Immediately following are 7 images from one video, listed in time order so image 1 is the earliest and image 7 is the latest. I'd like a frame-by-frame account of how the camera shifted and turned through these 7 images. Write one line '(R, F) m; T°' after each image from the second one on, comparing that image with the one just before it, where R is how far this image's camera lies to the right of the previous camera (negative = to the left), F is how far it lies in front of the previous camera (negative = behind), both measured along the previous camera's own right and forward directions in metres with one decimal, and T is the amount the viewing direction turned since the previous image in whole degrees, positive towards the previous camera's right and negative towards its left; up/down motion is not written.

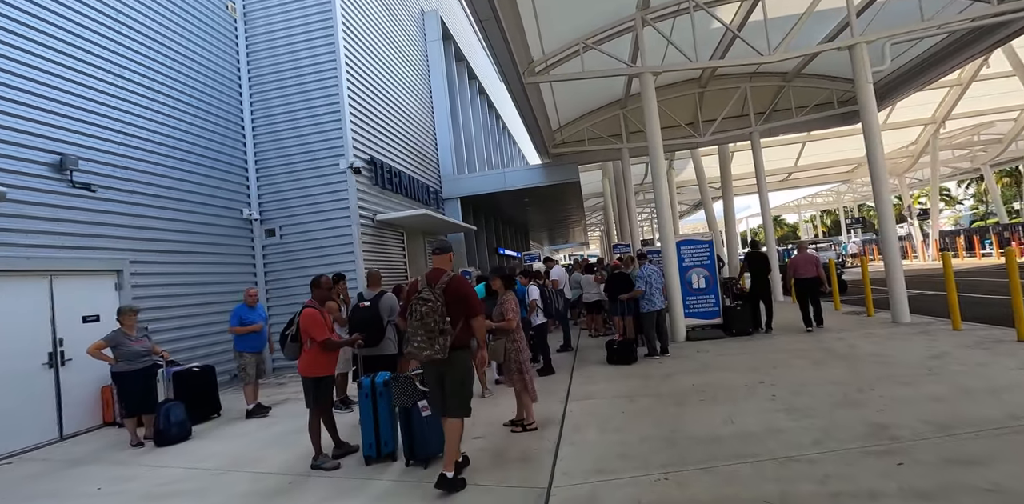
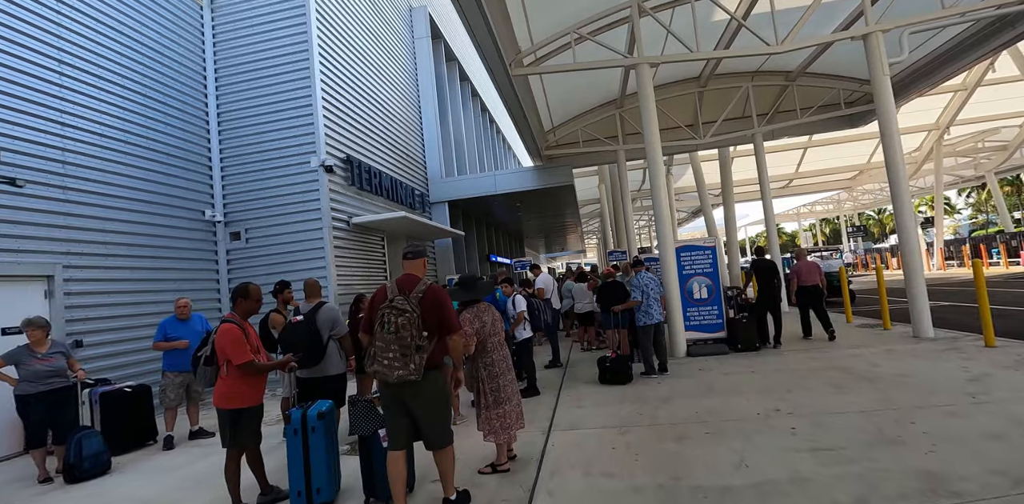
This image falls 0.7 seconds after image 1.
(+0.2, +0.9) m; 0°
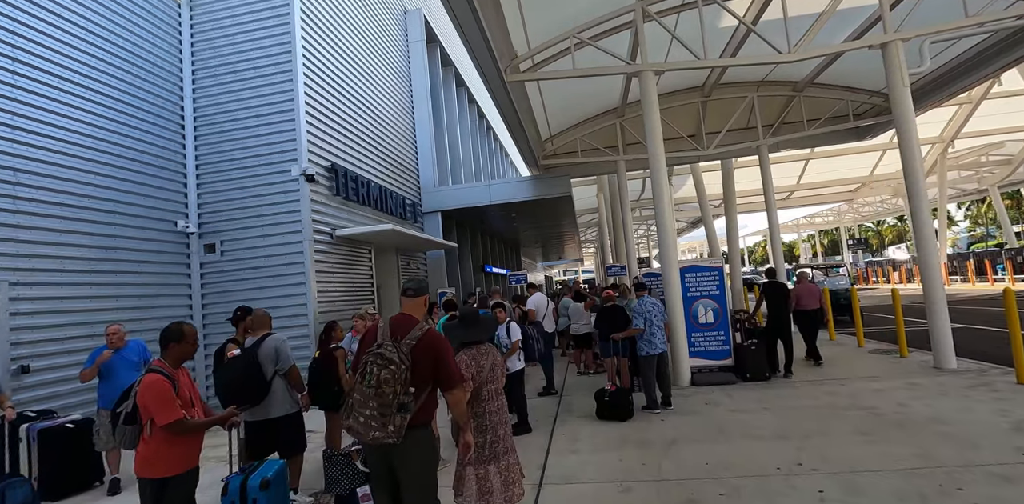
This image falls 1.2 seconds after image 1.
(+0.1, +0.6) m; 0°
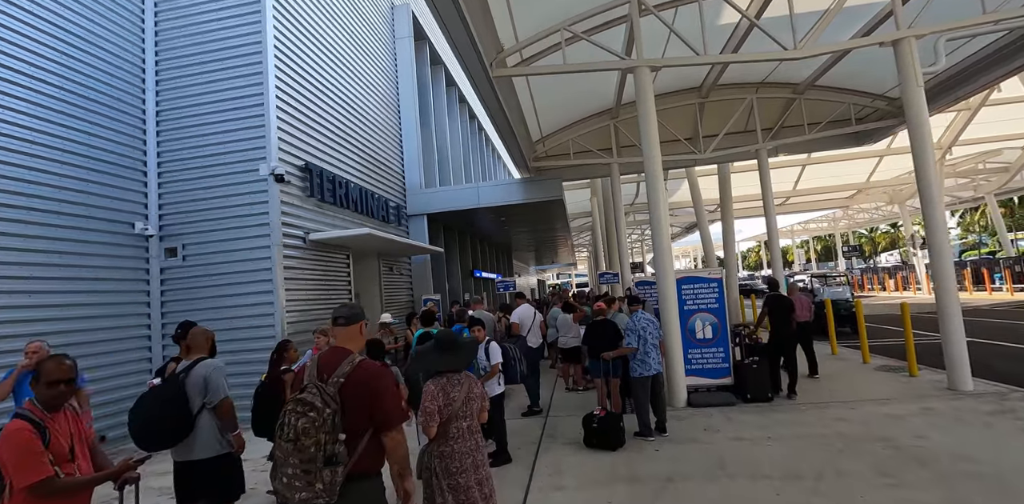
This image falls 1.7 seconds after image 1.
(+0.2, +0.6) m; +1°
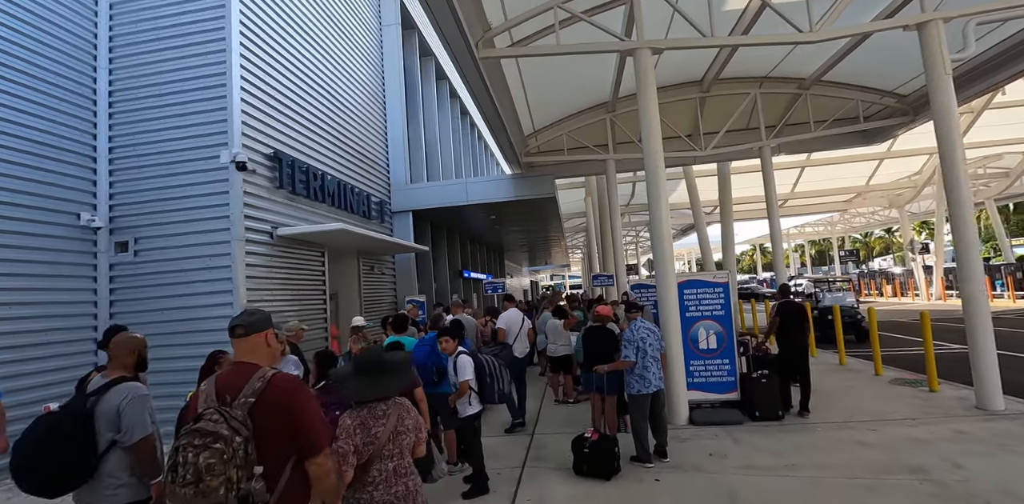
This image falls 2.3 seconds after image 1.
(+0.1, +0.8) m; +1°
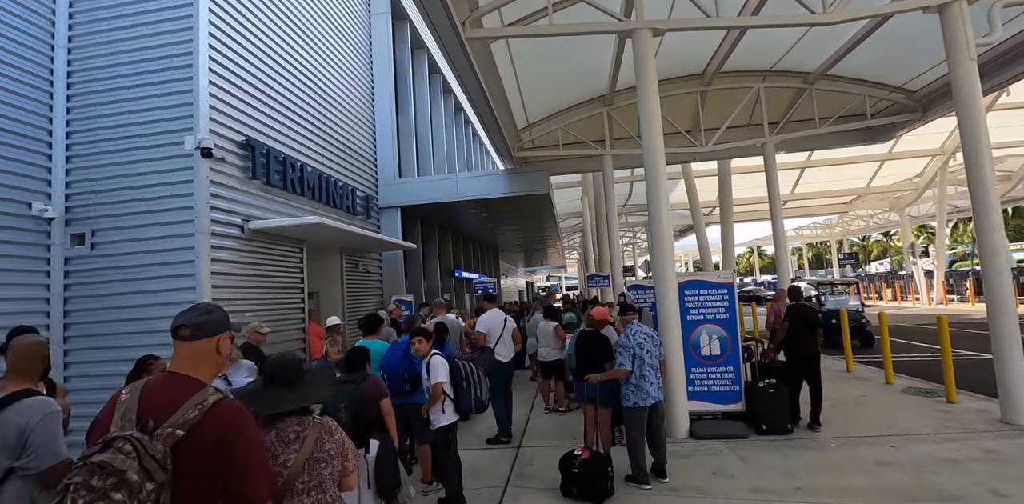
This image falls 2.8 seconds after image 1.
(+0.1, +0.6) m; 0°
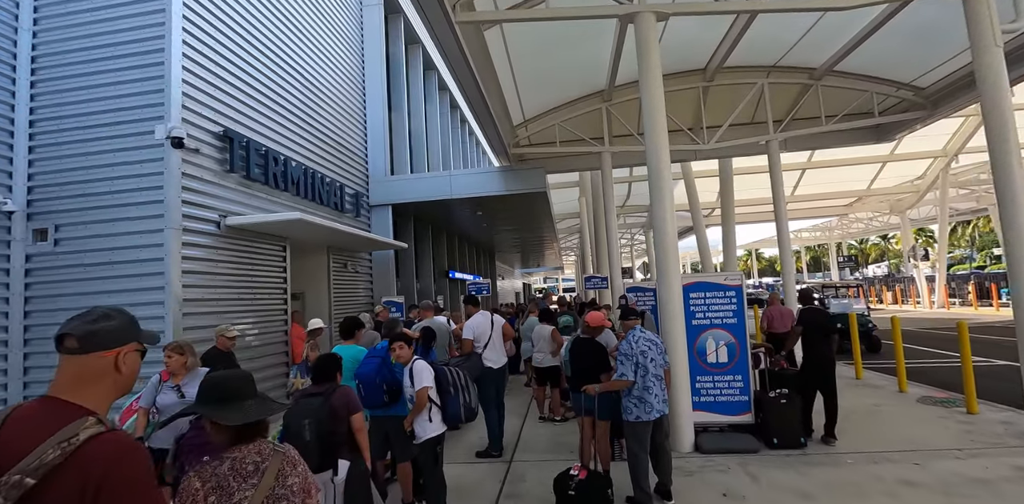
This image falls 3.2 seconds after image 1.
(+0.1, +0.5) m; 0°
